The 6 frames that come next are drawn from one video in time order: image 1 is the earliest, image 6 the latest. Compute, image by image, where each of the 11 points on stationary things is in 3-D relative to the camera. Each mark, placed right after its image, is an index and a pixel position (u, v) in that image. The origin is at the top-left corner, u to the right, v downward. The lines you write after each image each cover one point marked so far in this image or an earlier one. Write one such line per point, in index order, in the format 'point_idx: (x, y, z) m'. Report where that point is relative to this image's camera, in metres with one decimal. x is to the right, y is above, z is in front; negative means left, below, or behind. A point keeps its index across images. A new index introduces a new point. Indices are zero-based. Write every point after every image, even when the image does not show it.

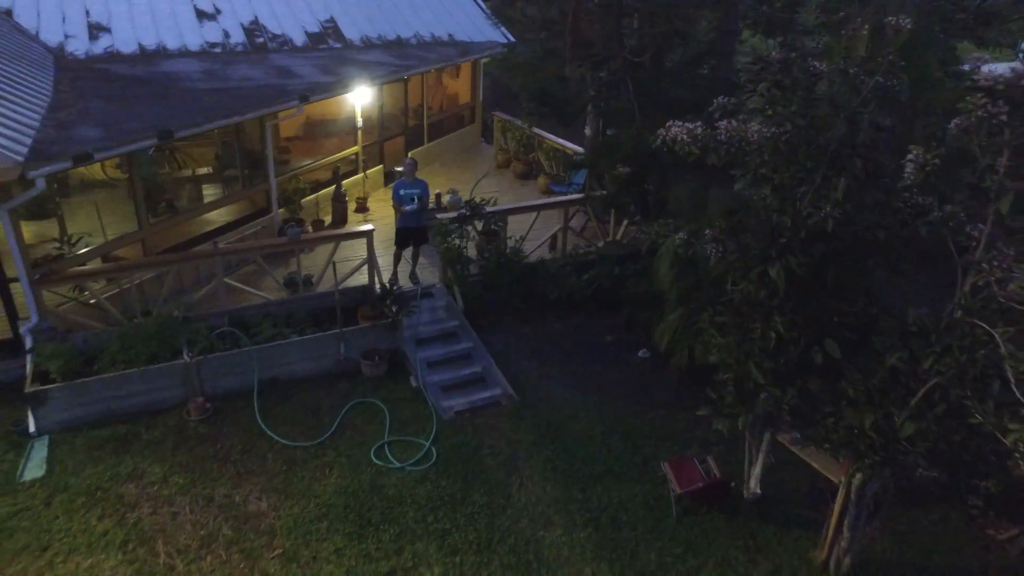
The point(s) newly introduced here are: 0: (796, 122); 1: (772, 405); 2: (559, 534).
0: (+3.0, +1.8, +5.2) m
1: (+3.1, -1.4, +5.9) m
2: (+0.6, -3.2, +6.5) m
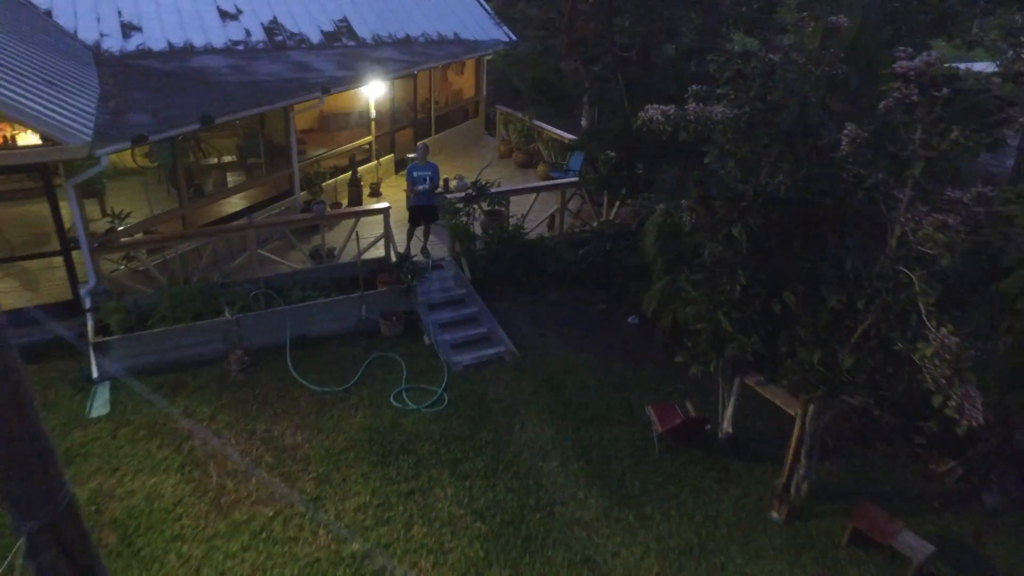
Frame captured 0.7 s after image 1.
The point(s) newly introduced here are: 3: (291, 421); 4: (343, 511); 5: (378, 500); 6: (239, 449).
0: (+3.1, +2.3, +6.2) m
1: (+3.2, -0.8, +6.9) m
2: (+0.7, -2.7, +7.5) m
3: (-3.4, -2.0, +7.7) m
4: (-2.3, -3.0, +6.8) m
5: (-1.8, -2.9, +6.9) m
6: (-4.1, -2.4, +7.3) m
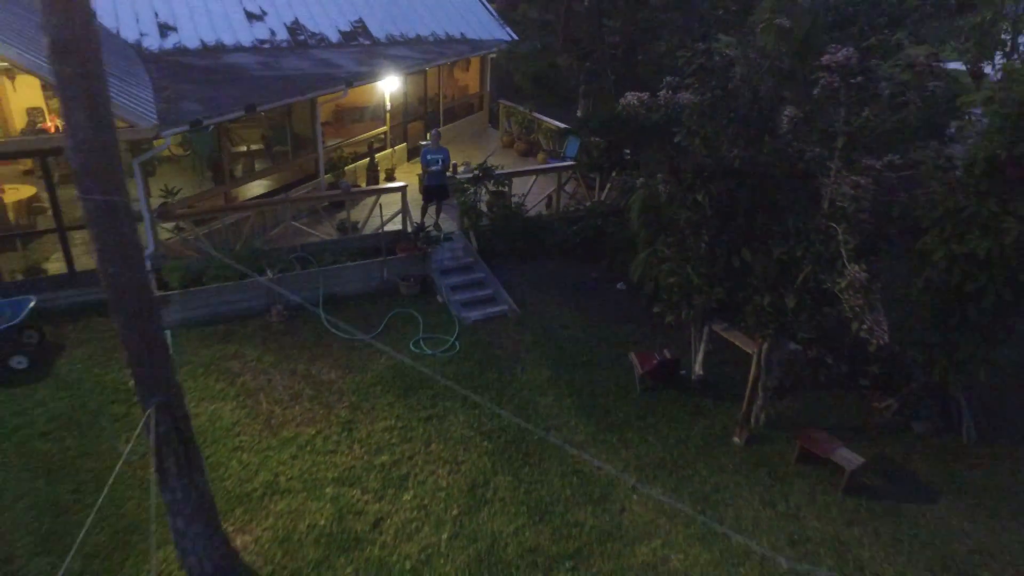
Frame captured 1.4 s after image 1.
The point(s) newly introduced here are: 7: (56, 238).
0: (+3.1, +3.0, +7.6) m
1: (+3.2, -0.1, +8.2) m
2: (+0.7, -2.0, +8.8) m
3: (-3.4, -1.3, +9.1) m
4: (-2.3, -2.3, +8.1) m
5: (-1.8, -2.2, +8.3) m
6: (-4.0, -1.7, +8.7) m
7: (-9.5, +1.0, +10.4) m
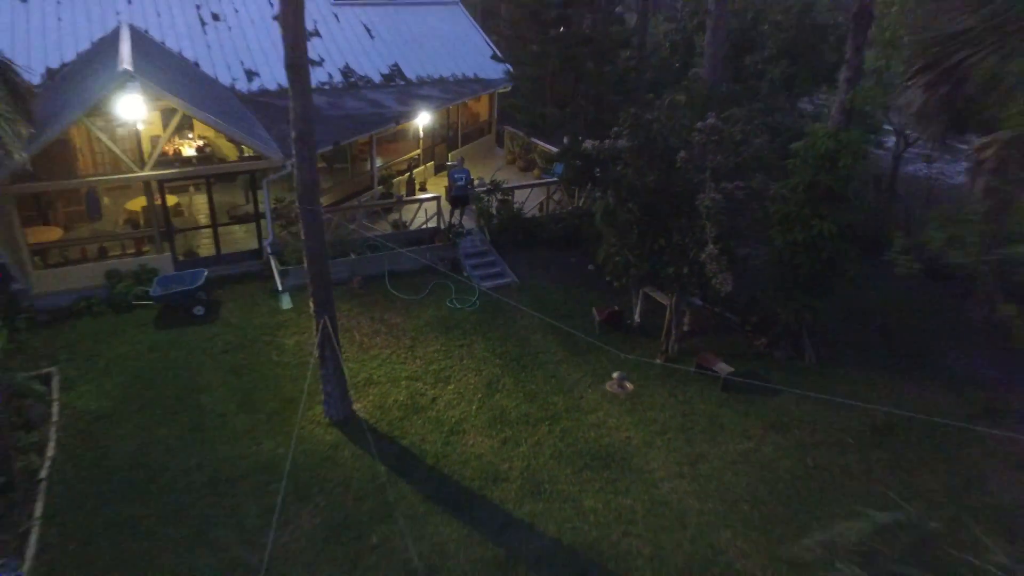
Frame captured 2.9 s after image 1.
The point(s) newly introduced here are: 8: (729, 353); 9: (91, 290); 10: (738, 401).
0: (+3.2, +3.7, +12.3) m
1: (+3.3, +0.5, +12.9) m
2: (+0.8, -1.3, +13.6) m
3: (-3.3, -0.7, +13.8) m
4: (-2.2, -1.7, +12.9) m
5: (-1.8, -1.6, +13.0) m
6: (-4.0, -1.0, +13.4) m
7: (-9.4, +1.7, +15.2) m
8: (+6.0, -1.8, +13.5) m
9: (-12.0, -0.1, +14.0) m
10: (+5.6, -2.8, +12.2) m
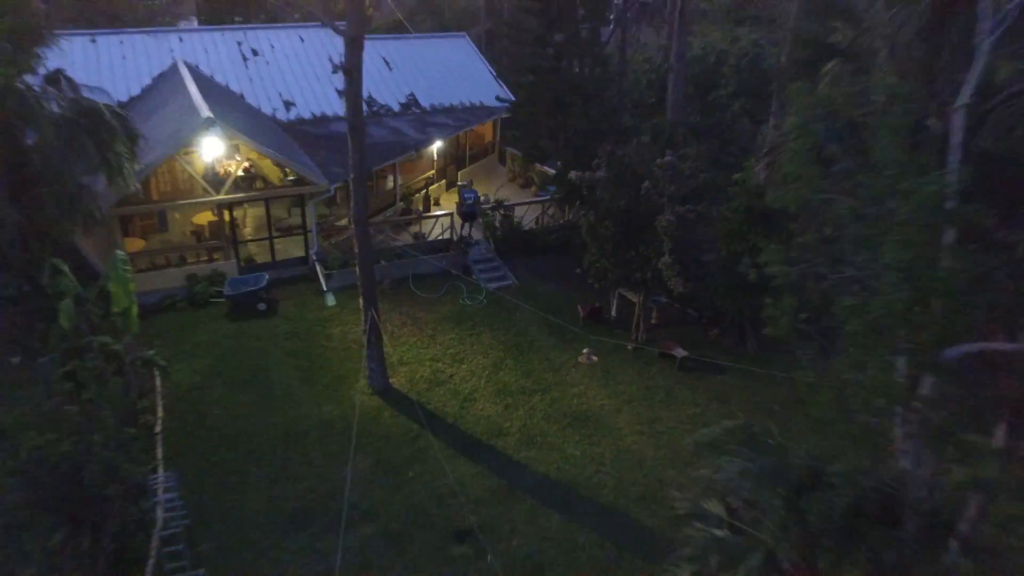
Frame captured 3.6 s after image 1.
0: (+3.2, +3.6, +15.6) m
1: (+3.3, +0.5, +16.2) m
2: (+0.8, -1.3, +16.9) m
3: (-3.3, -0.7, +17.1) m
4: (-2.2, -1.7, +16.2) m
5: (-1.7, -1.6, +16.3) m
6: (-3.9, -1.0, +16.7) m
7: (-9.4, +1.7, +18.5) m
8: (+6.0, -1.8, +16.8) m
9: (-11.9, -0.1, +17.3) m
10: (+5.6, -2.8, +15.5) m
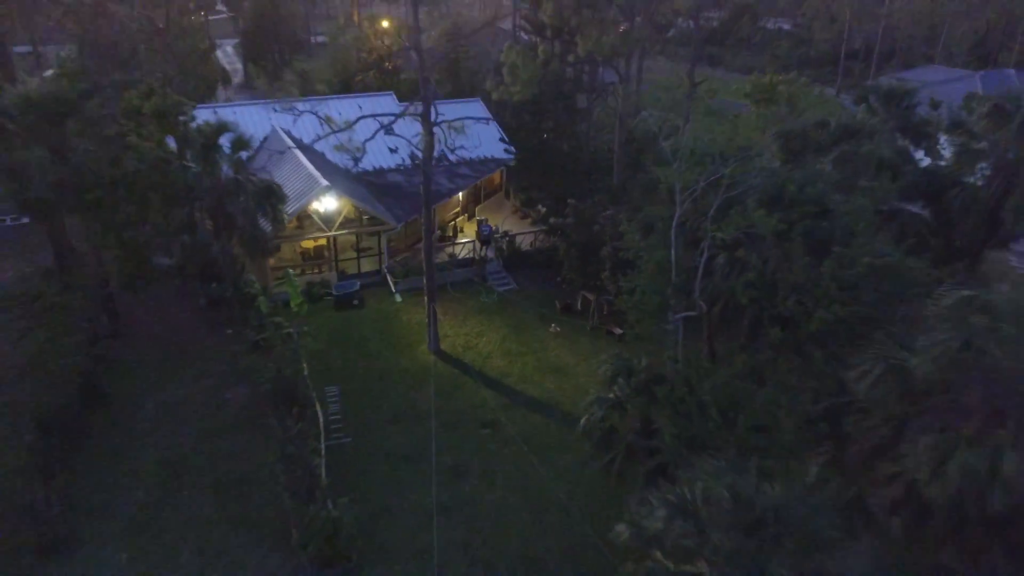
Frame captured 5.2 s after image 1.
0: (+3.3, +3.5, +25.2) m
1: (+3.4, +0.3, +25.8) m
2: (+0.9, -1.5, +26.5) m
3: (-3.2, -0.8, +26.7) m
4: (-2.1, -1.8, +25.8) m
5: (-1.7, -1.7, +25.9) m
6: (-3.8, -1.1, +26.3) m
7: (-9.3, +1.6, +28.1) m
8: (+6.1, -2.0, +26.4) m
9: (-11.8, -0.2, +27.0) m
10: (+5.7, -3.0, +25.1) m
